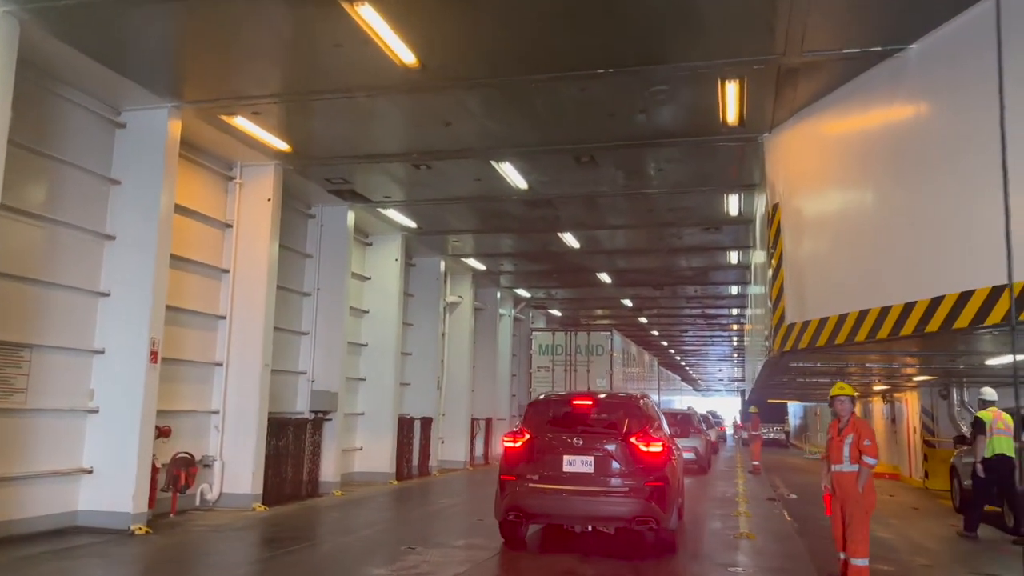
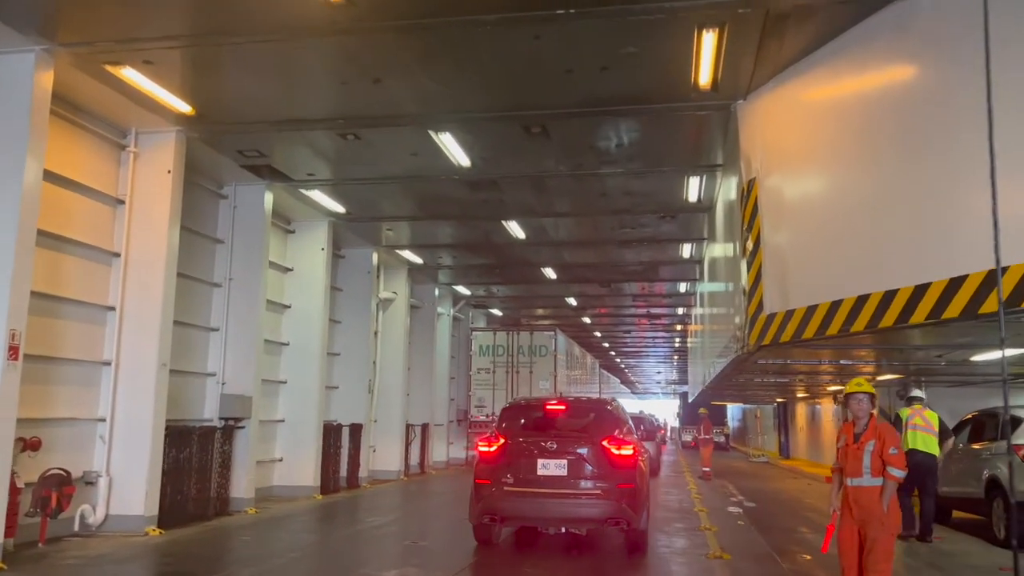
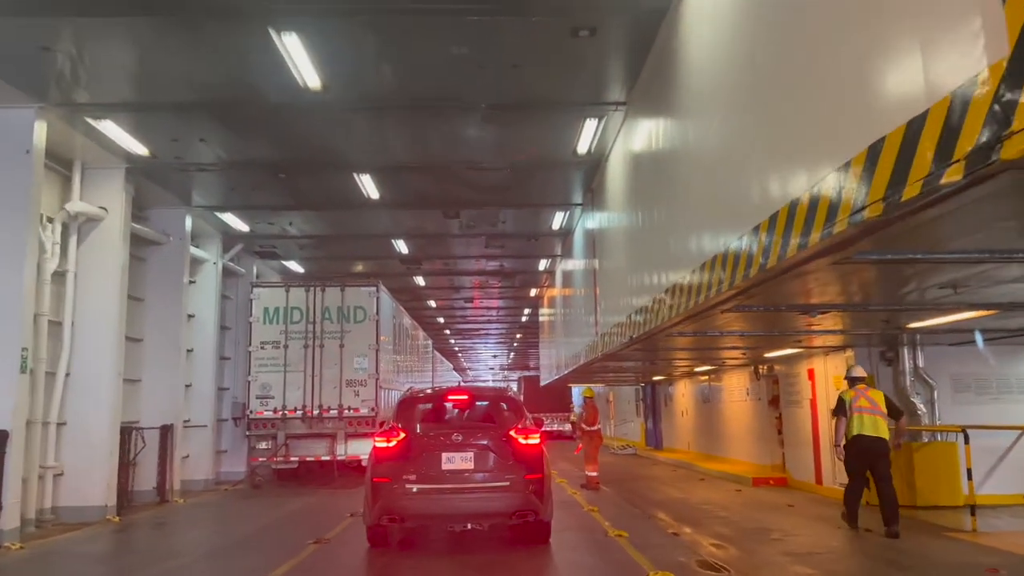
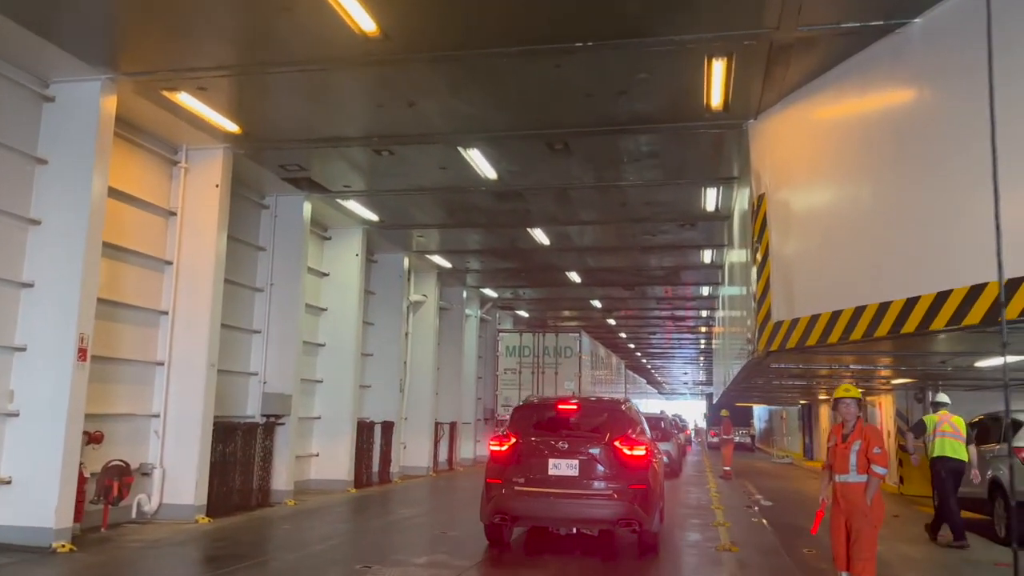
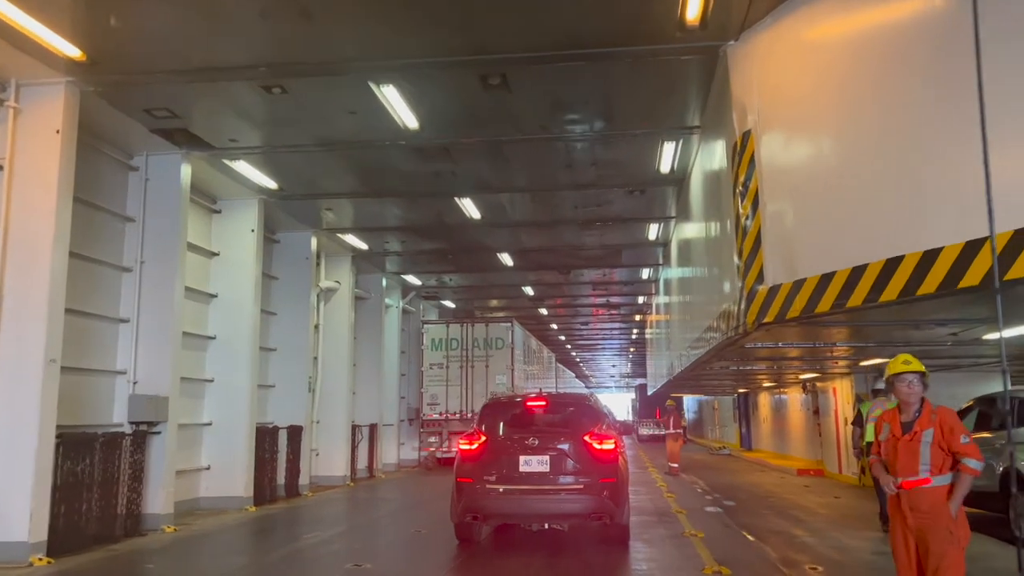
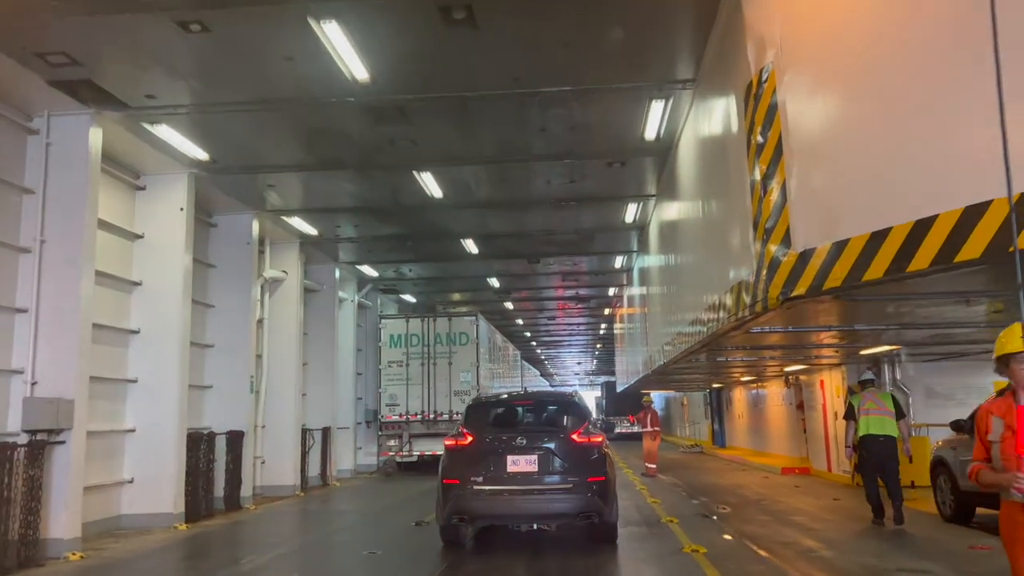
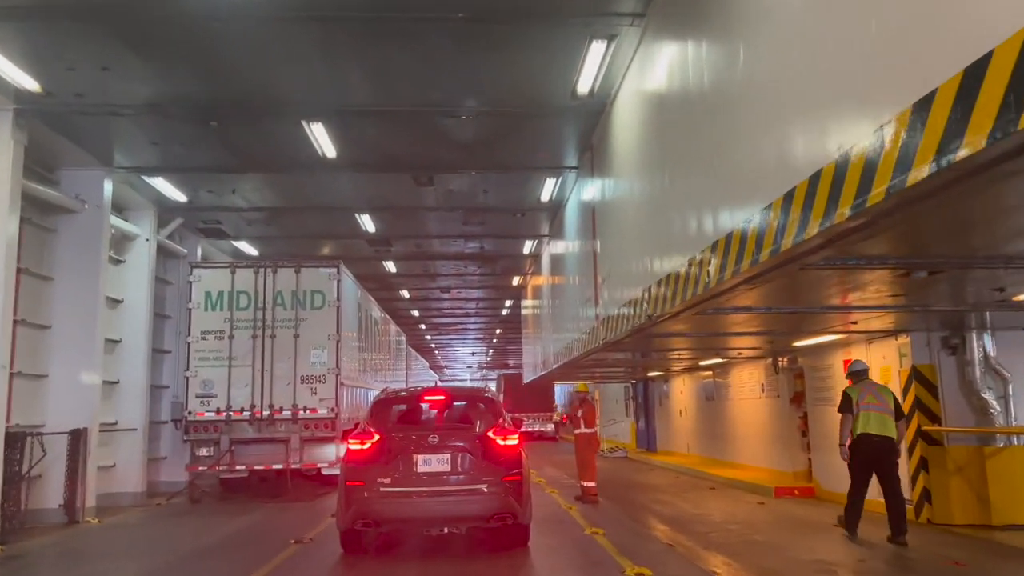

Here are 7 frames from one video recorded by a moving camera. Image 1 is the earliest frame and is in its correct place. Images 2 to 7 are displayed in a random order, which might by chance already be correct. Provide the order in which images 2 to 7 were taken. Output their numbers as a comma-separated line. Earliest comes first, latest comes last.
4, 2, 5, 6, 3, 7
